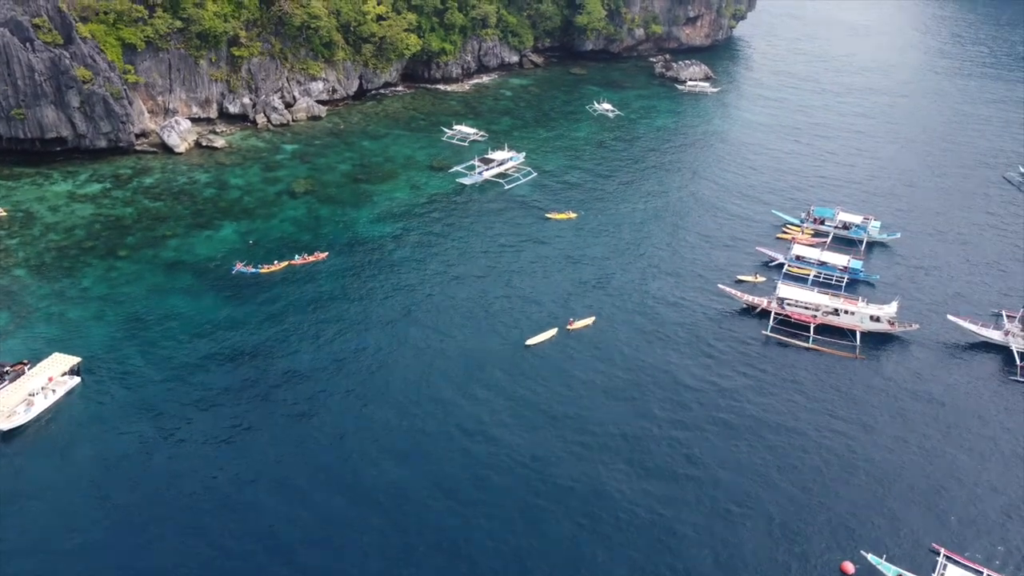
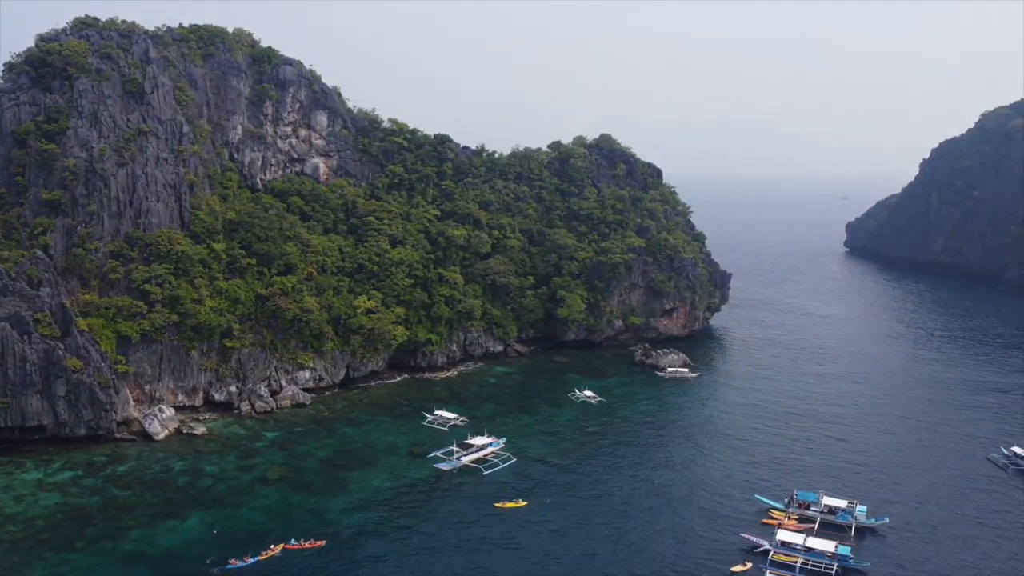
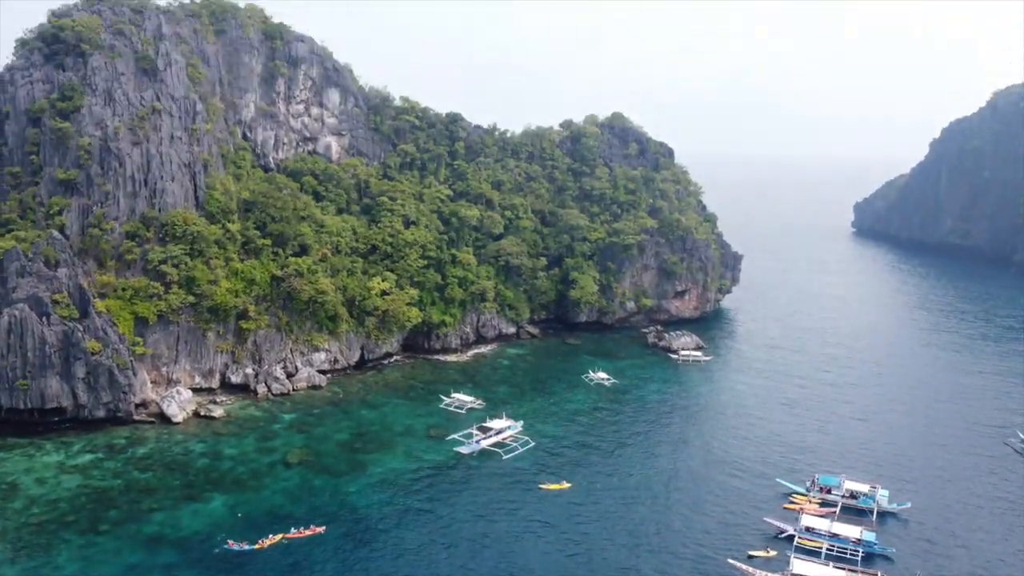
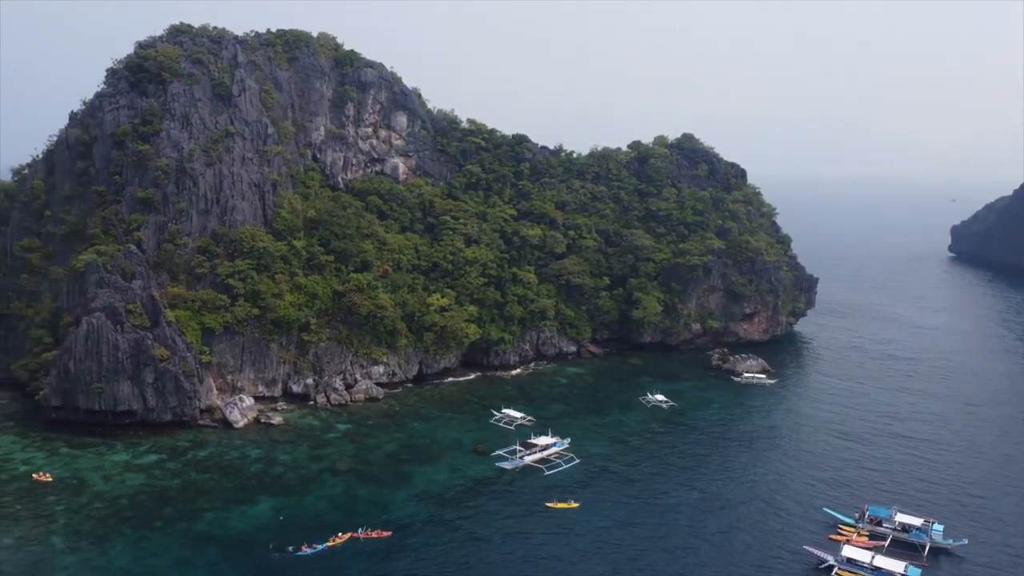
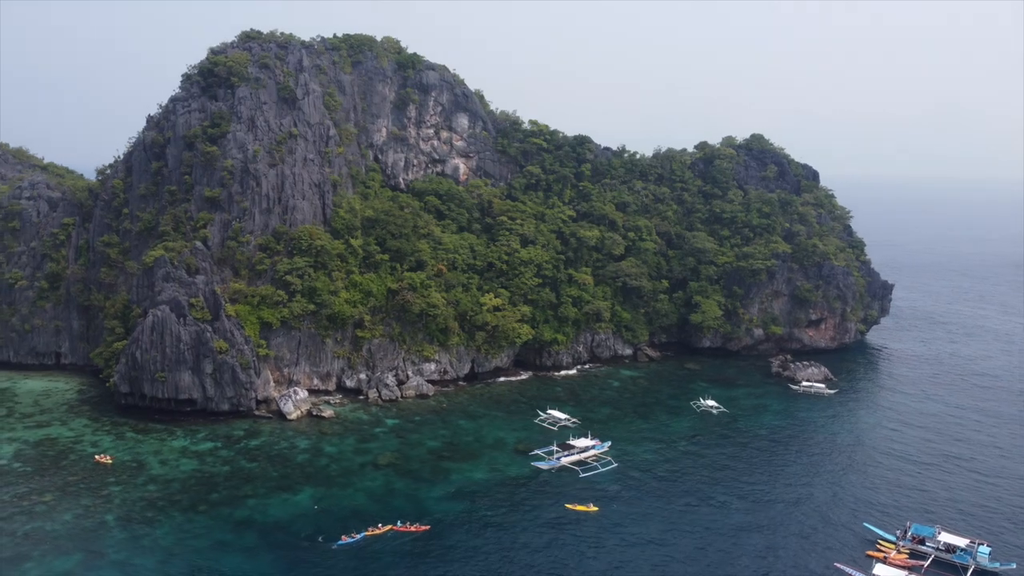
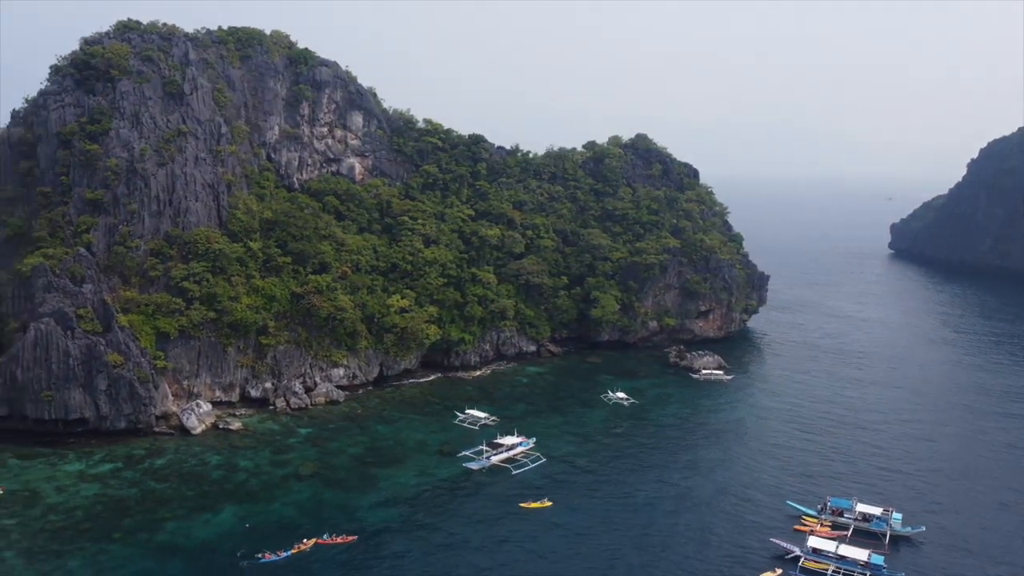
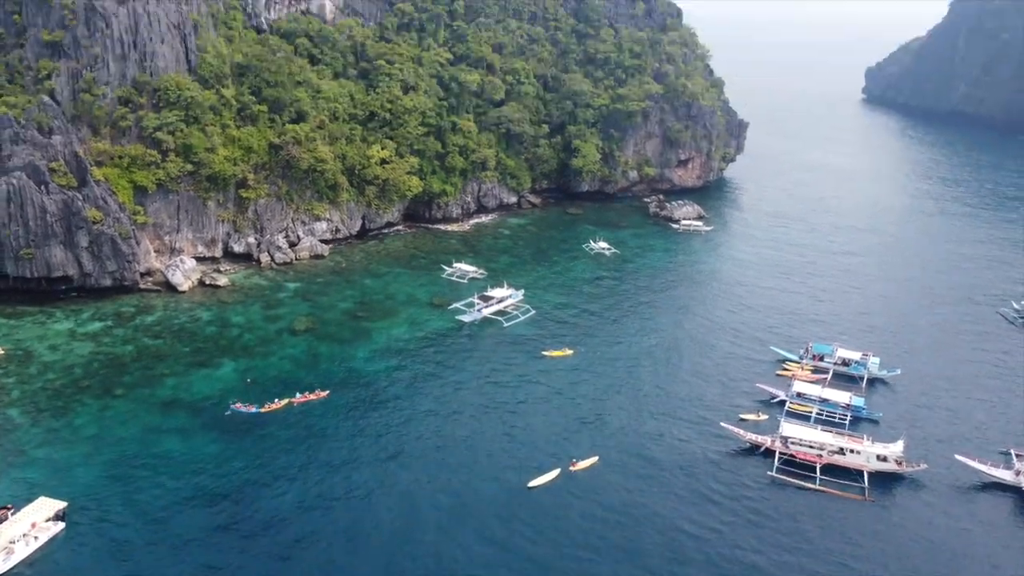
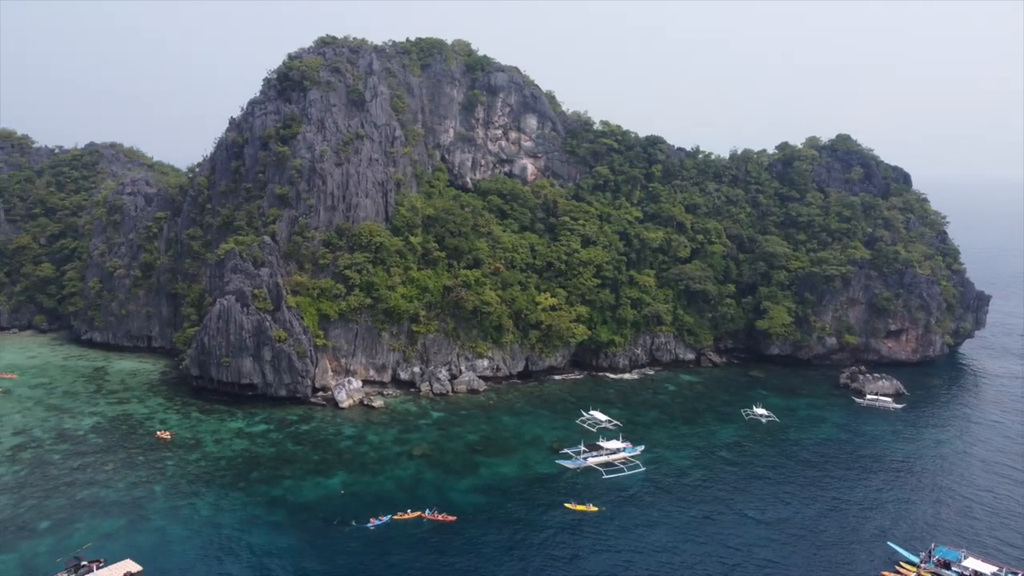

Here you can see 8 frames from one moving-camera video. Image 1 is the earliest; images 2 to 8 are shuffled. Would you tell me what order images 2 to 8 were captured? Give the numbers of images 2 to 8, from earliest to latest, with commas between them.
7, 3, 2, 6, 4, 5, 8
